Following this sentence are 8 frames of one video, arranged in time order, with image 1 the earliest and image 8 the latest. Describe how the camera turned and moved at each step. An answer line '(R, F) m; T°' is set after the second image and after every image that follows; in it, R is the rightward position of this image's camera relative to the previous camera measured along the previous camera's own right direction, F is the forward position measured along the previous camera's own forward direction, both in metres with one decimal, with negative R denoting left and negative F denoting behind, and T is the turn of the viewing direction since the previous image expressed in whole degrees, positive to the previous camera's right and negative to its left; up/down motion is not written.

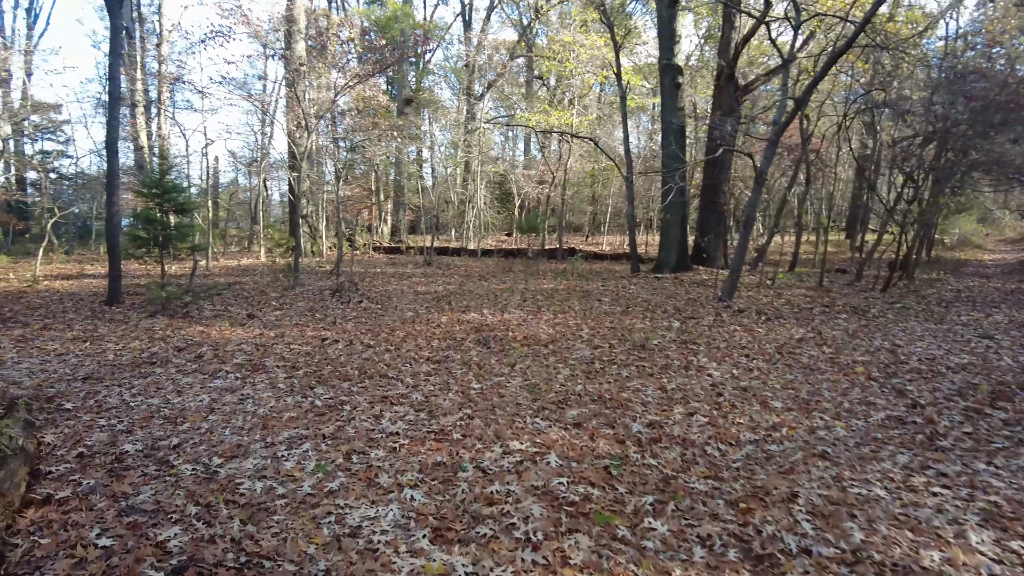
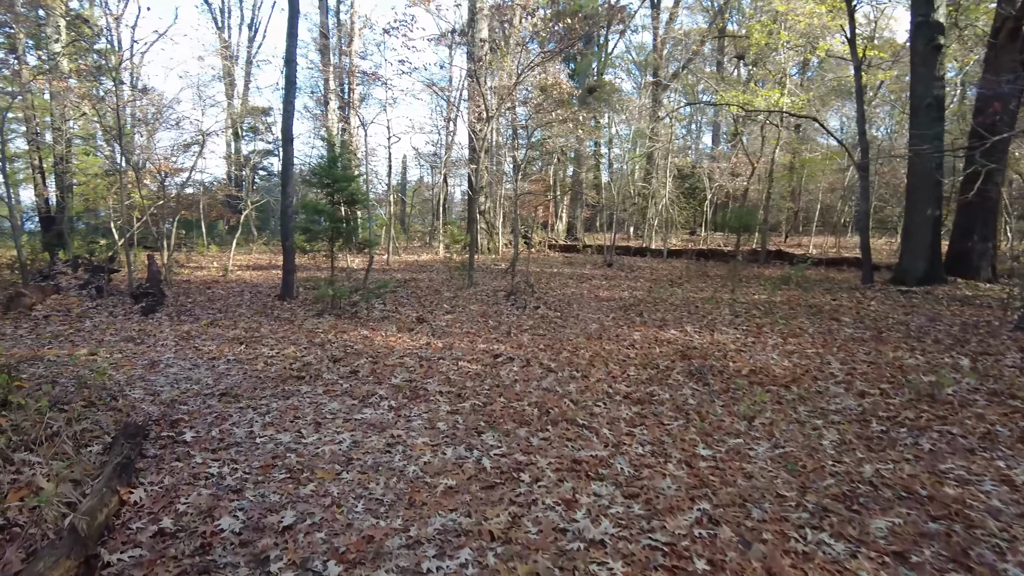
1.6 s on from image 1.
(-0.6, +2.0) m; -15°
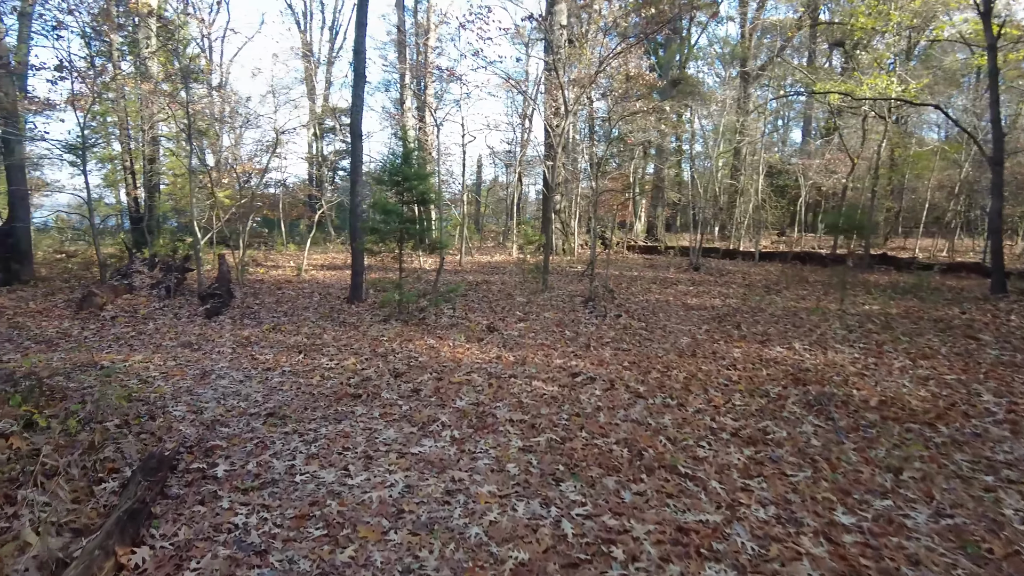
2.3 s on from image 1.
(-0.1, +0.9) m; -6°
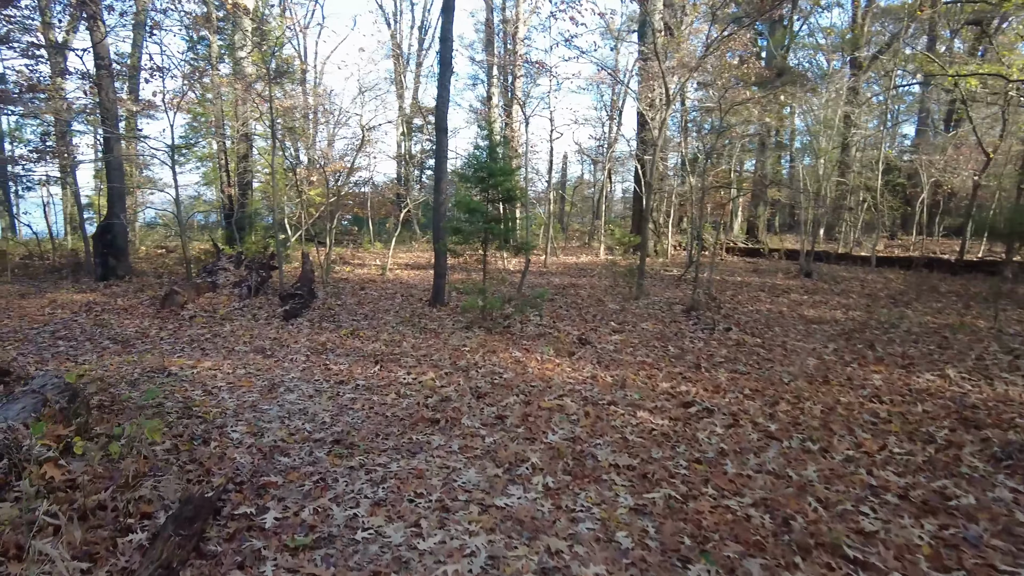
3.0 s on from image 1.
(-0.2, +0.9) m; -7°
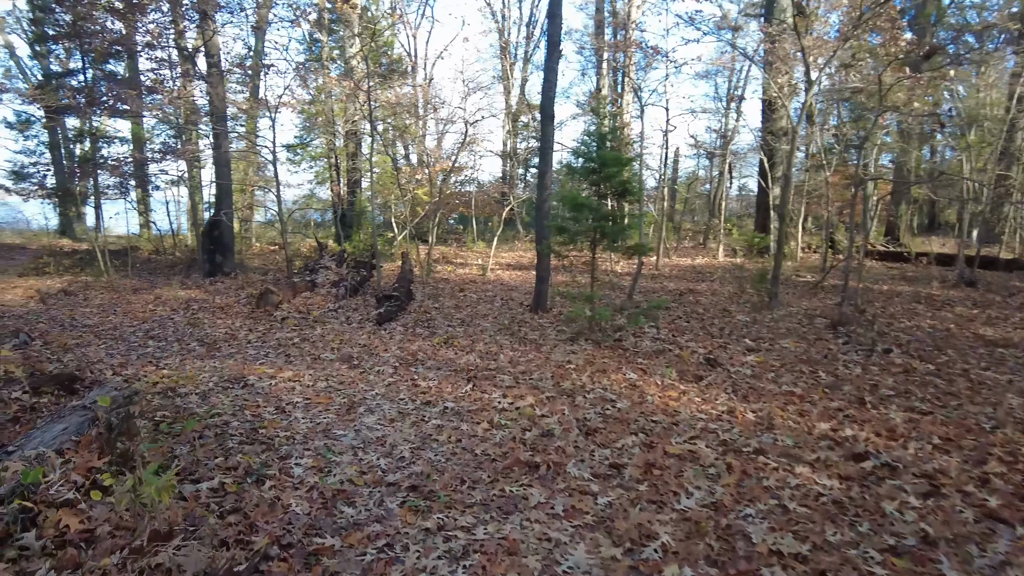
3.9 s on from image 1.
(-0.1, +1.1) m; -9°
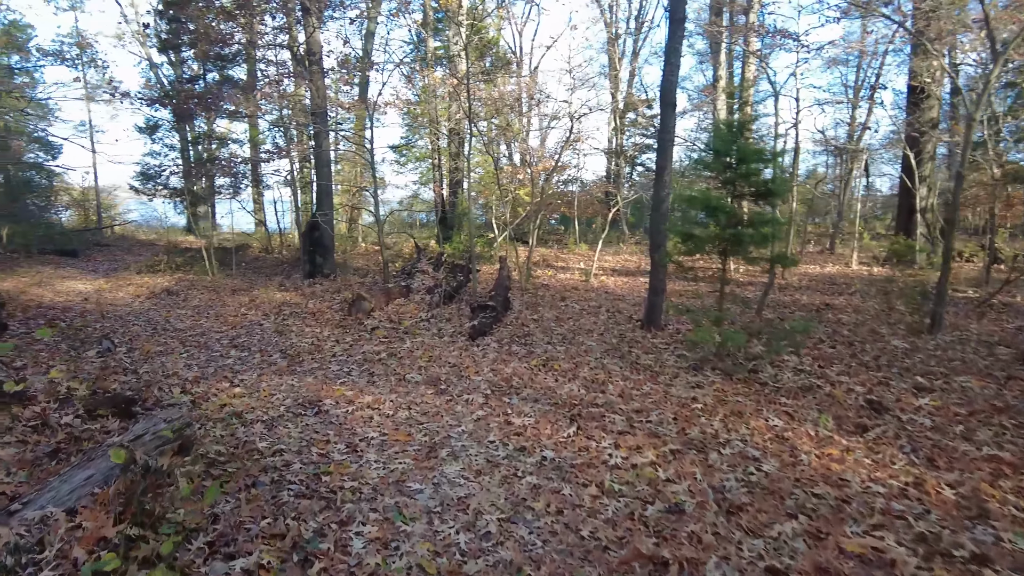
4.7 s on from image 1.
(-0.1, +1.0) m; -9°
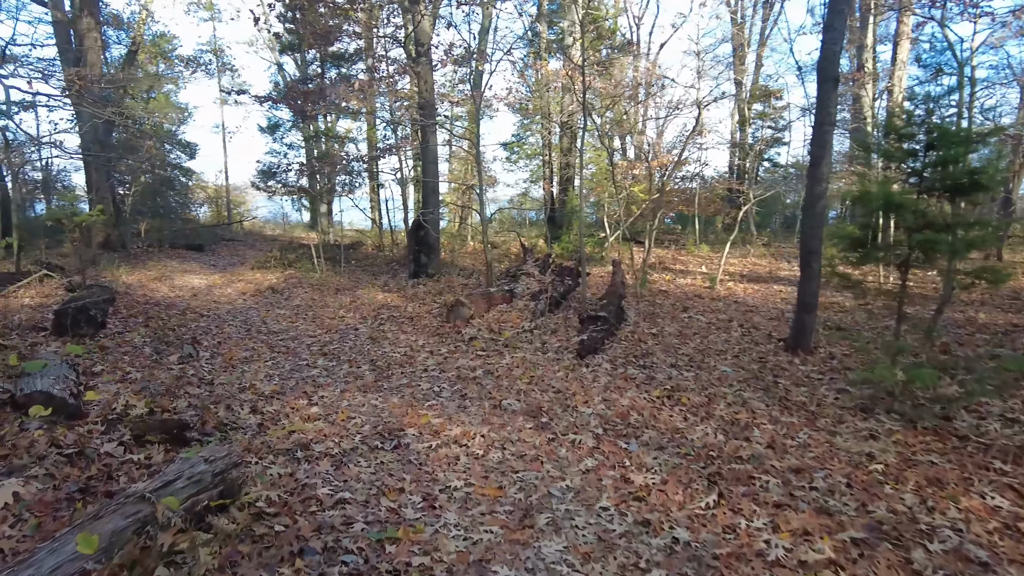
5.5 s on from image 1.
(-0.1, +1.1) m; -10°
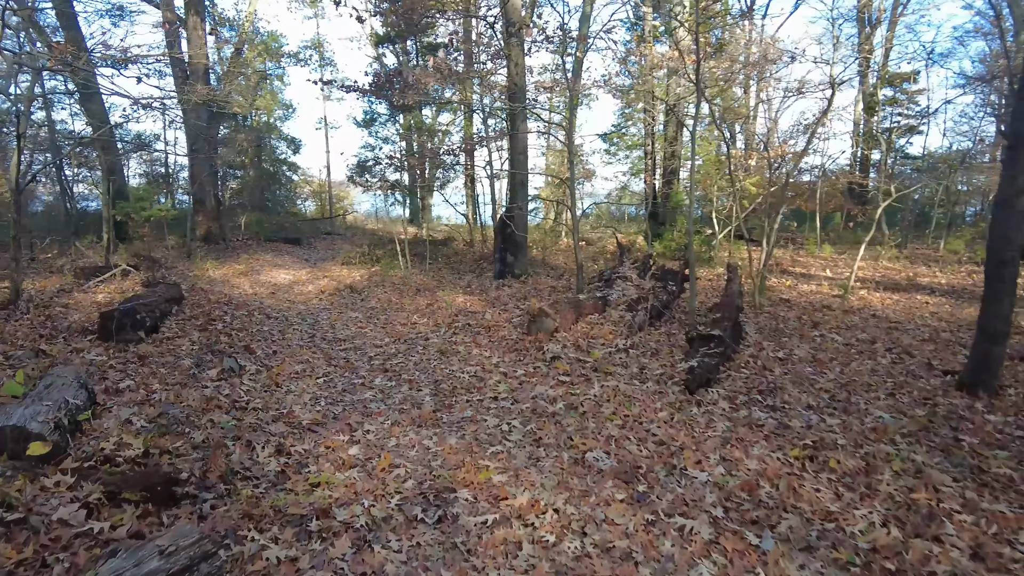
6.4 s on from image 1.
(0.0, +1.2) m; -8°
